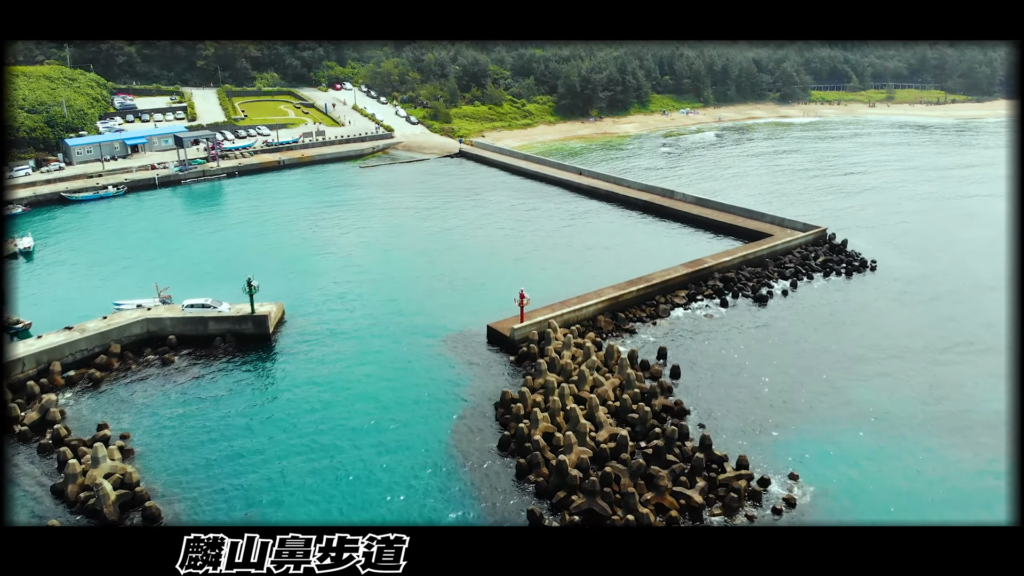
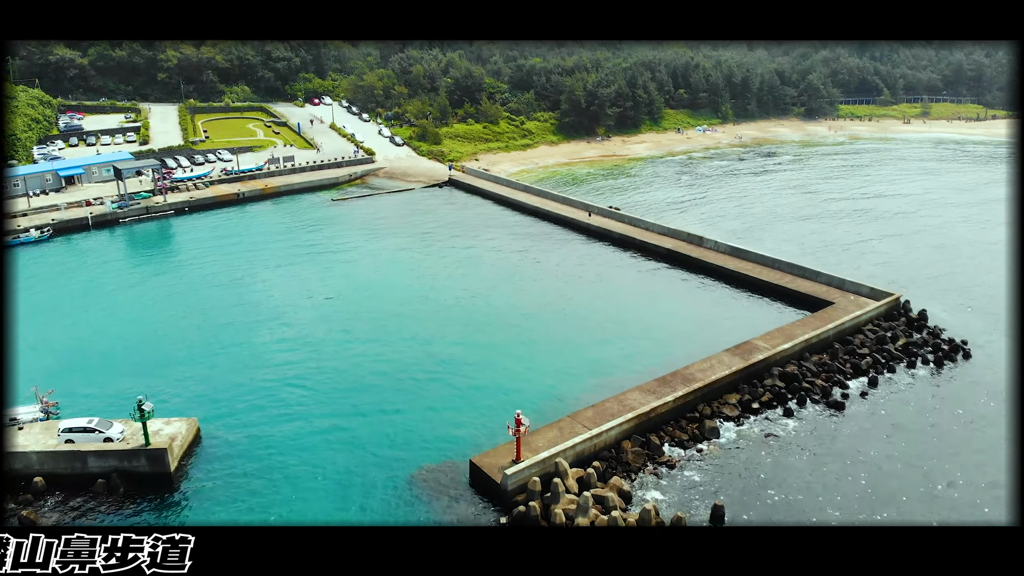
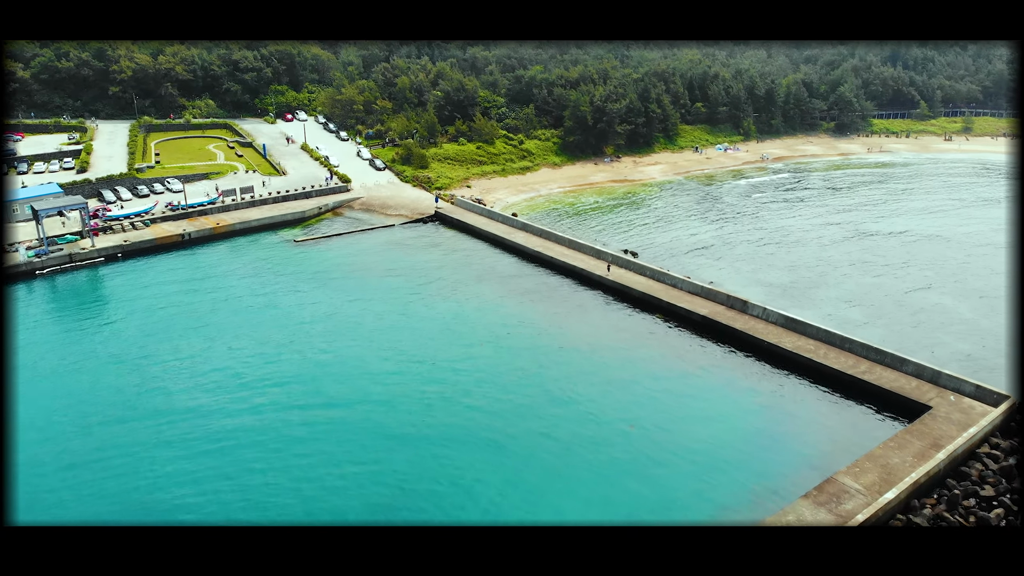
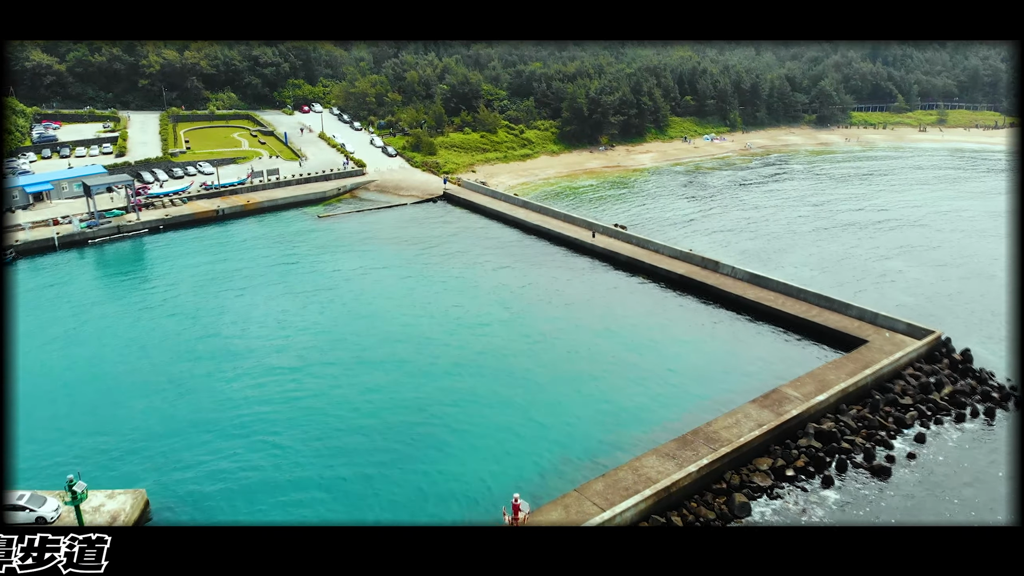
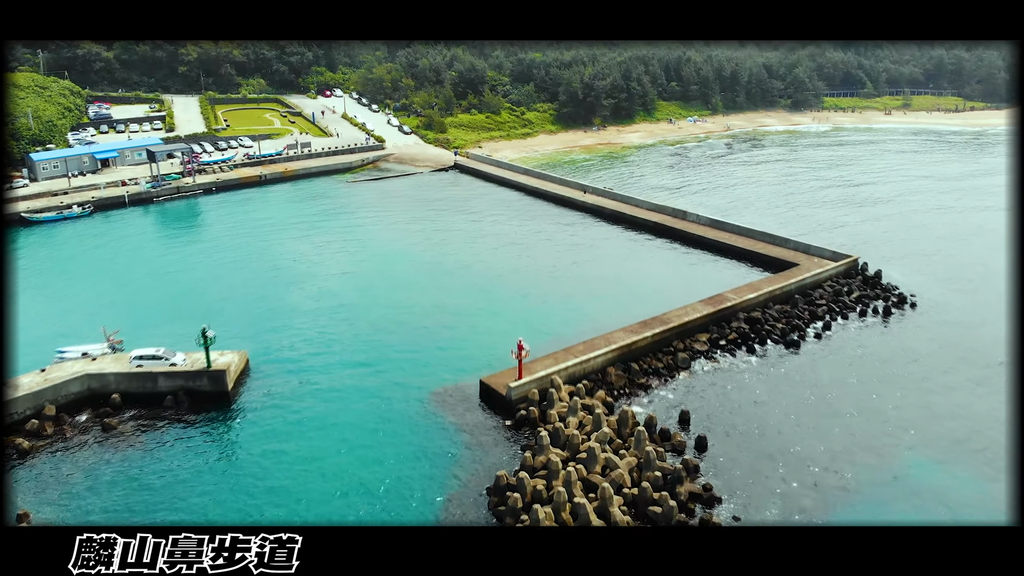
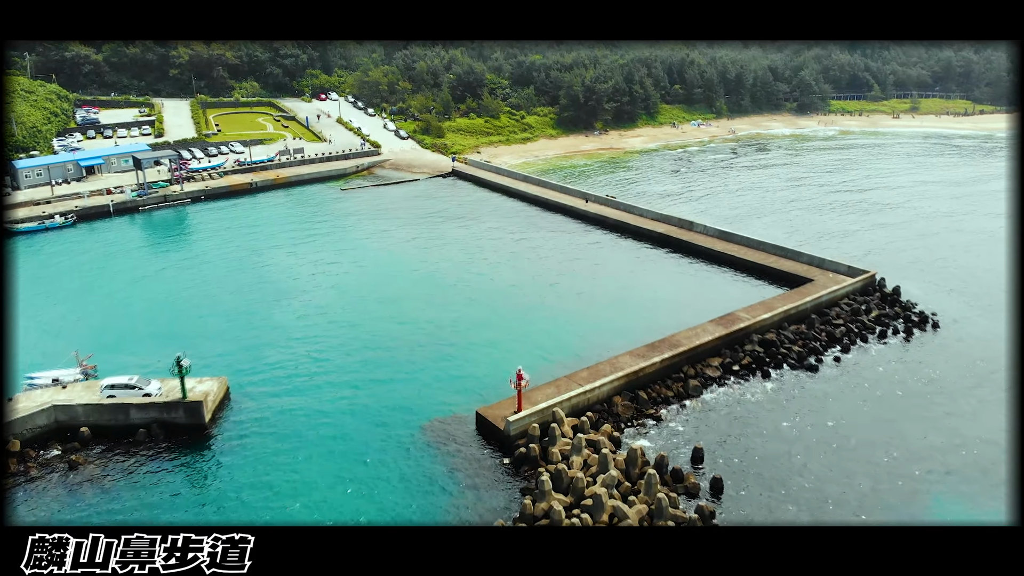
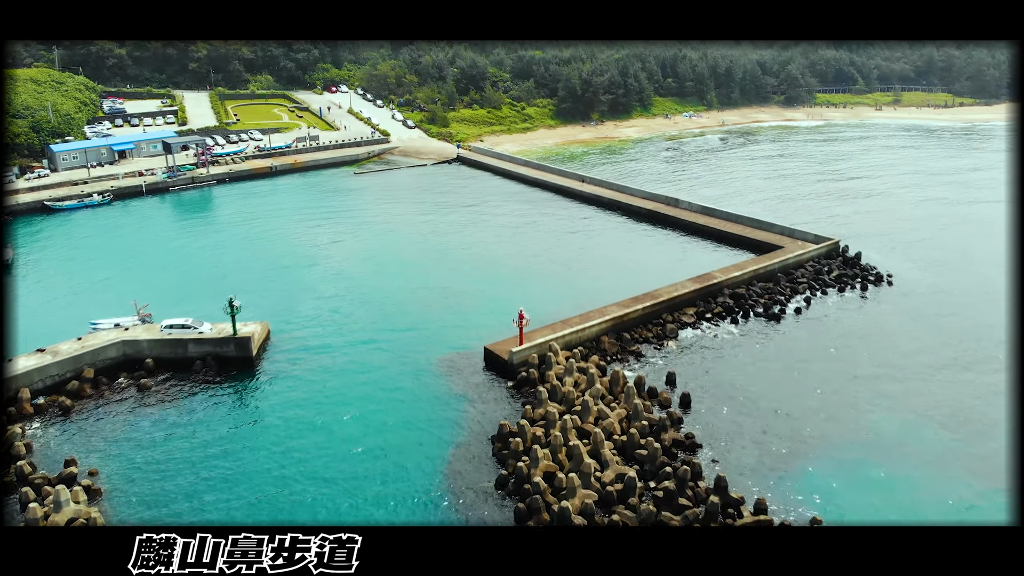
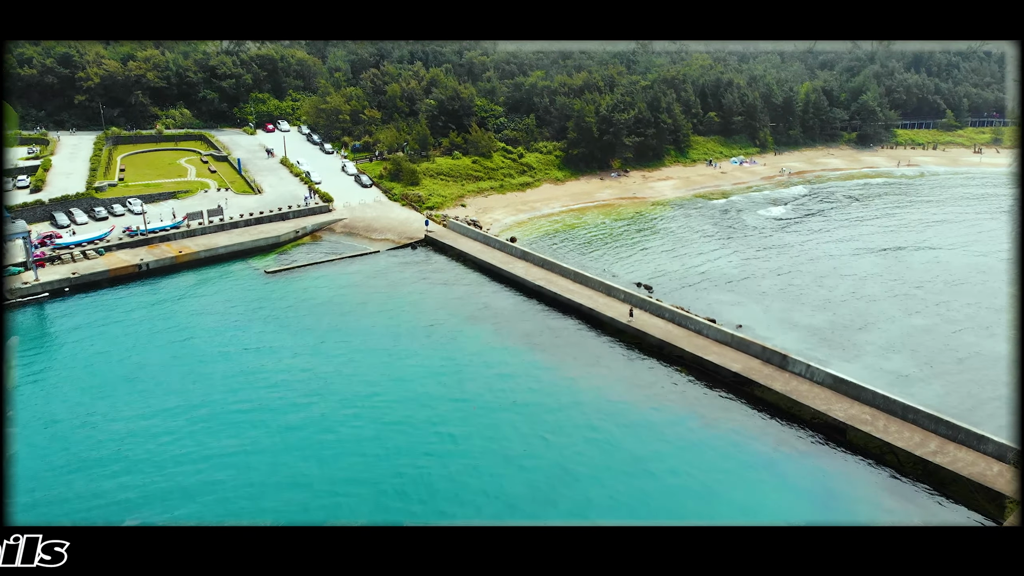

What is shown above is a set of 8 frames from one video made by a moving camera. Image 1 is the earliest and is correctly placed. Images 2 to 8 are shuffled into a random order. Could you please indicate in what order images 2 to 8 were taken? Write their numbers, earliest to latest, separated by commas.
7, 5, 6, 2, 4, 3, 8
